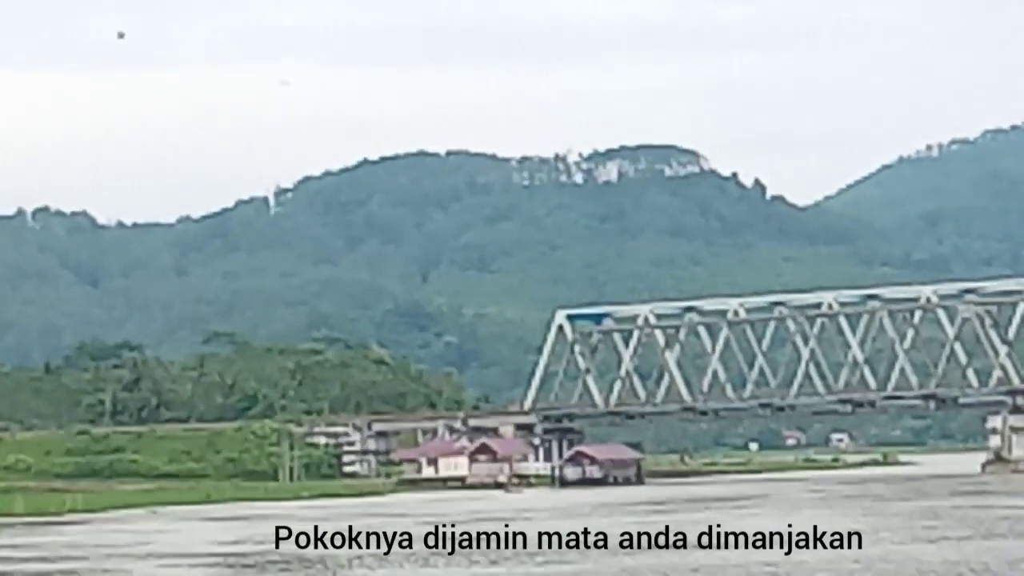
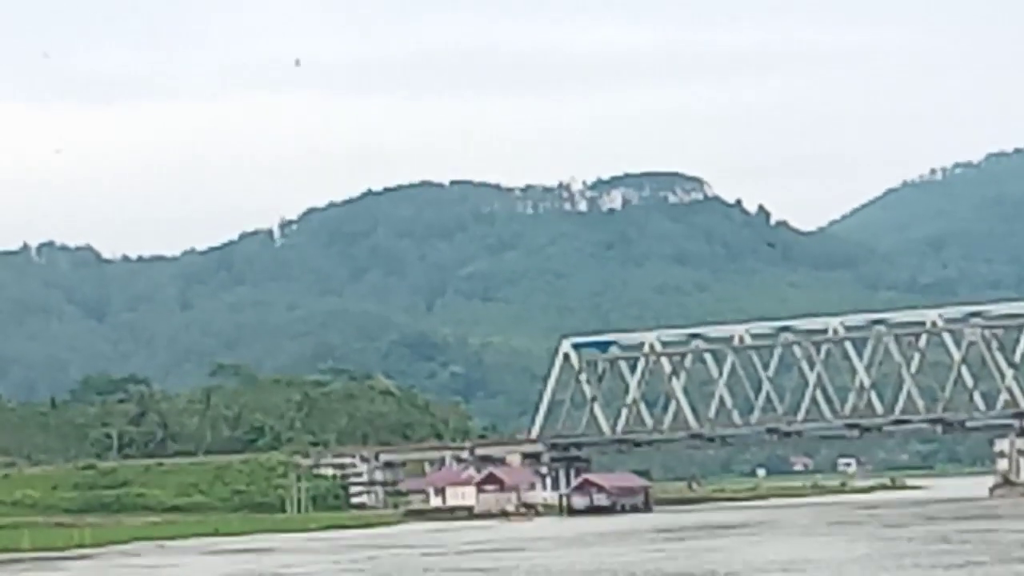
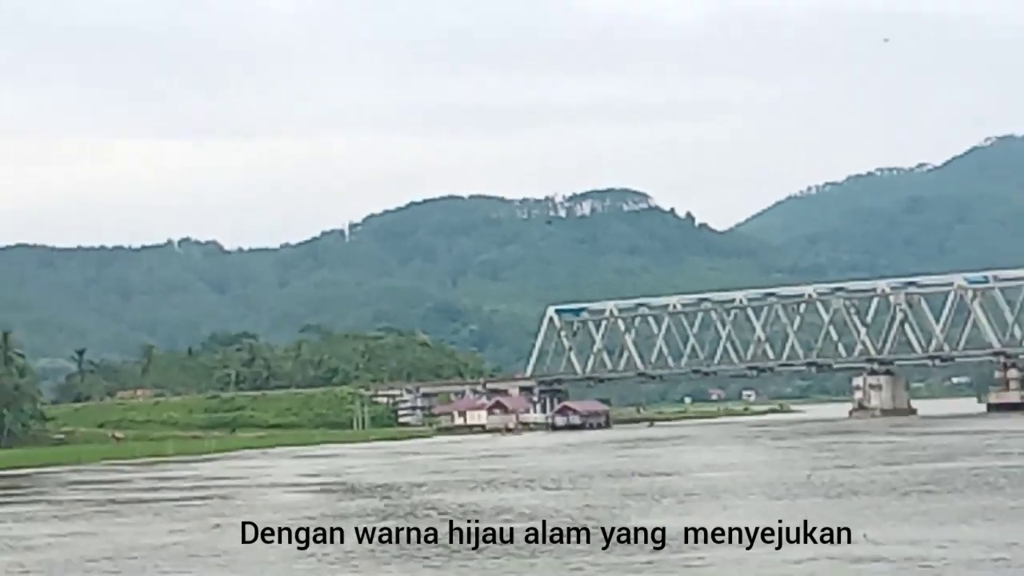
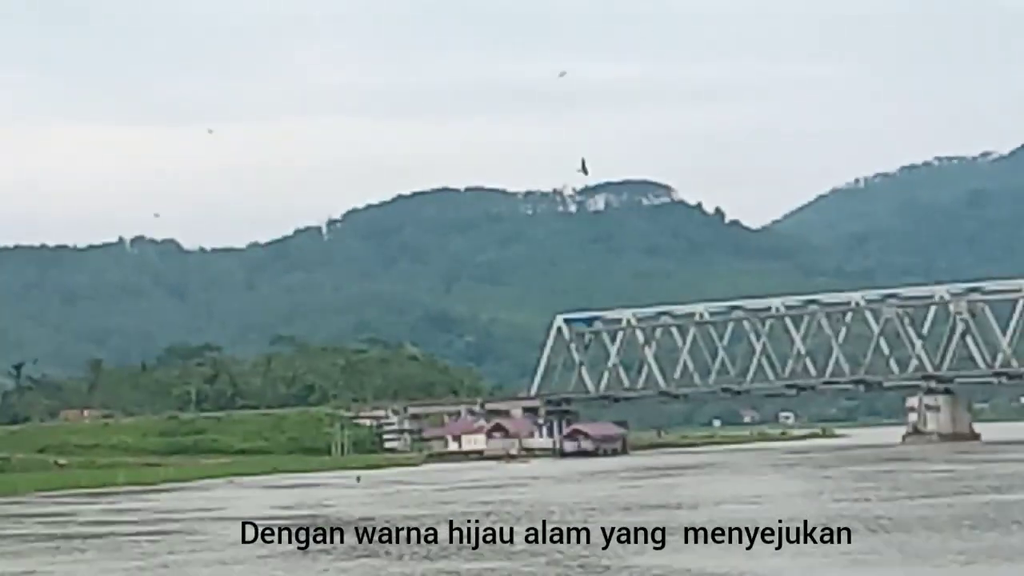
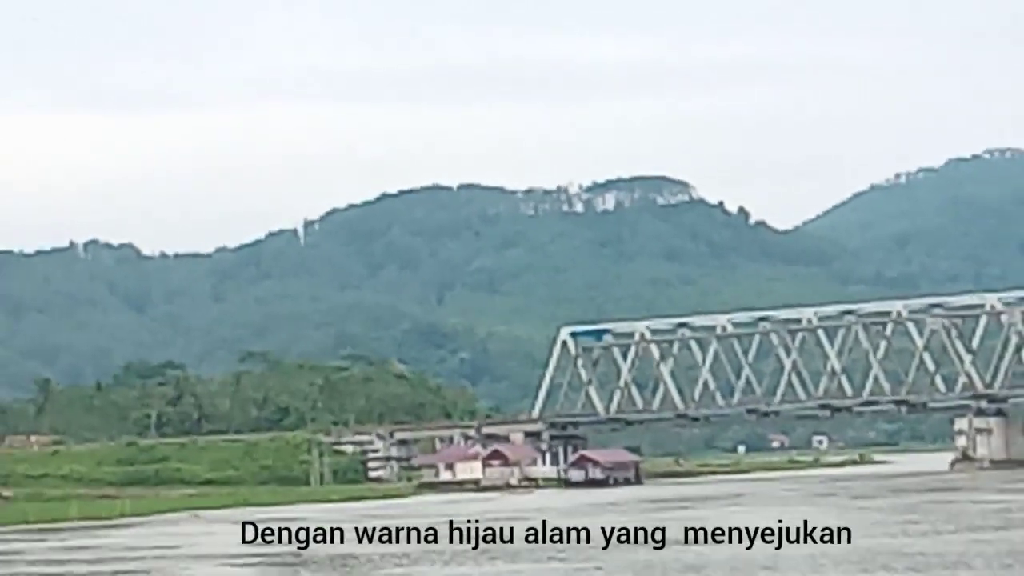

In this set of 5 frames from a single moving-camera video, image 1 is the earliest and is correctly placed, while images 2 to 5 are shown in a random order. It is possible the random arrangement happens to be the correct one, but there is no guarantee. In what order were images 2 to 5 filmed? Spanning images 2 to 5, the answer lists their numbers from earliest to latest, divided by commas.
2, 5, 4, 3
